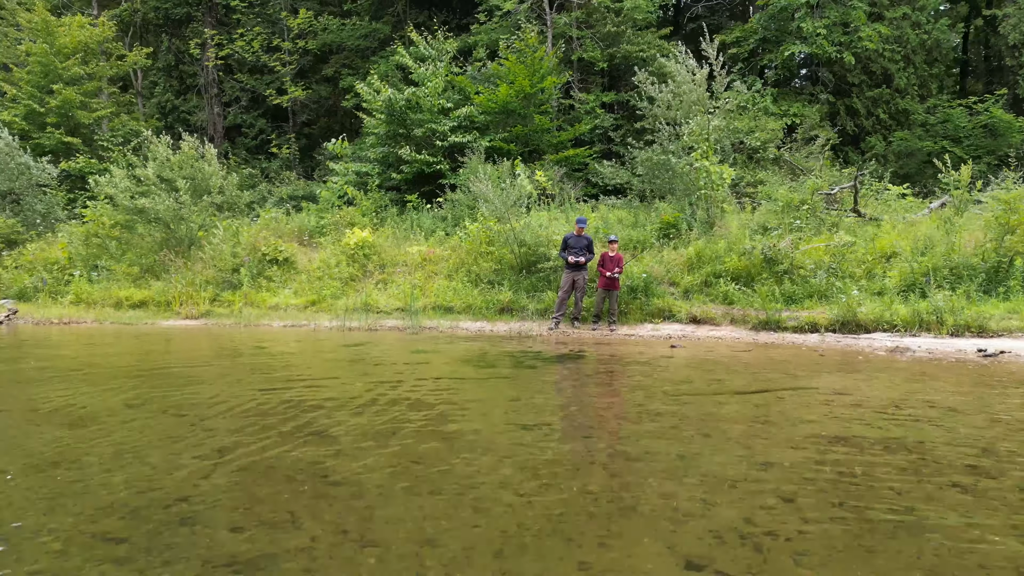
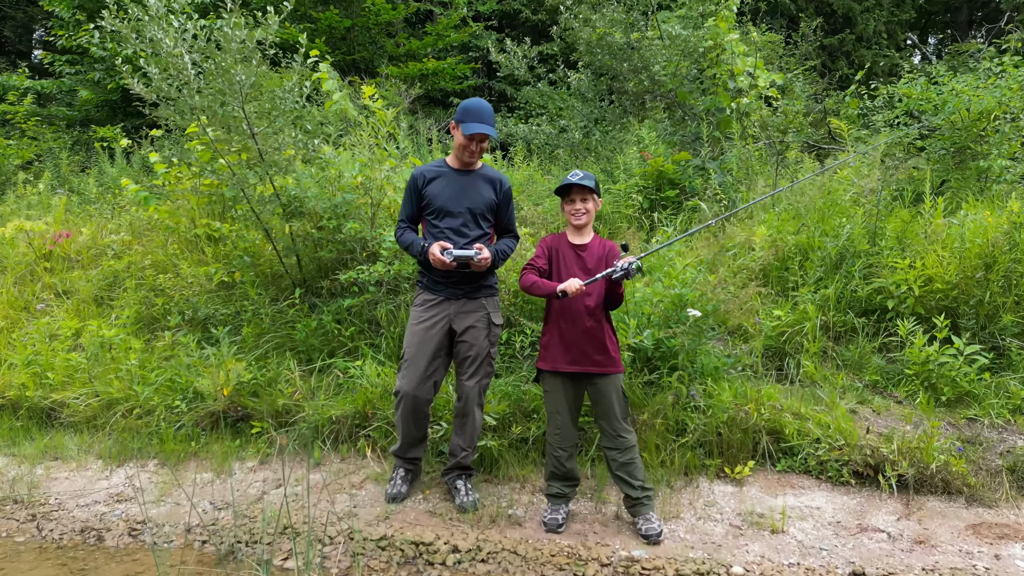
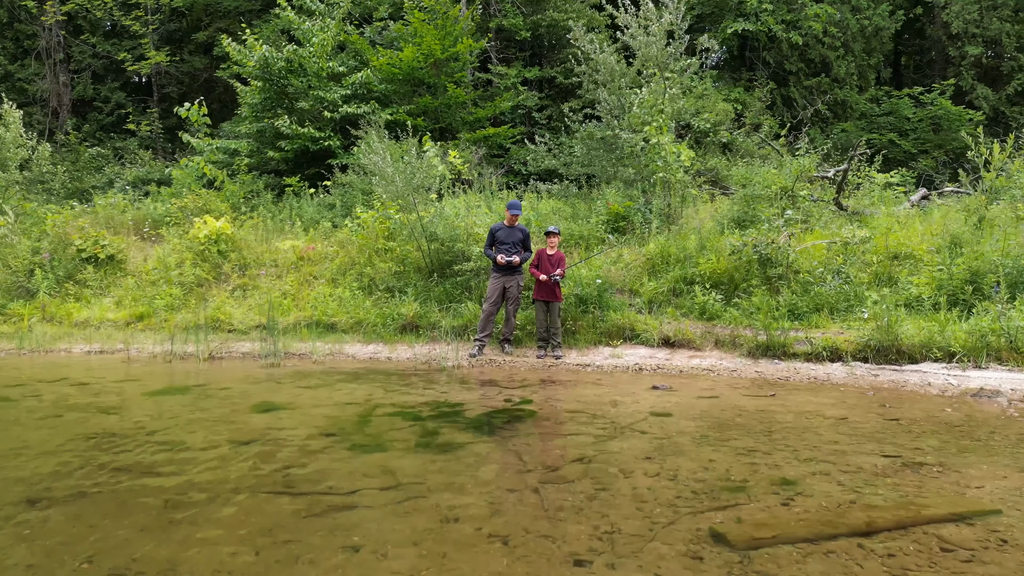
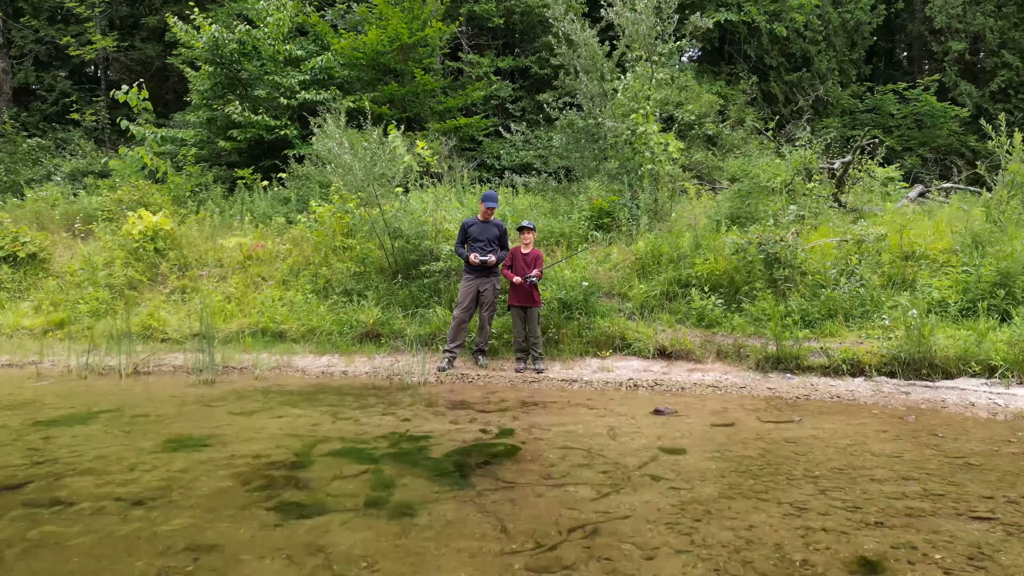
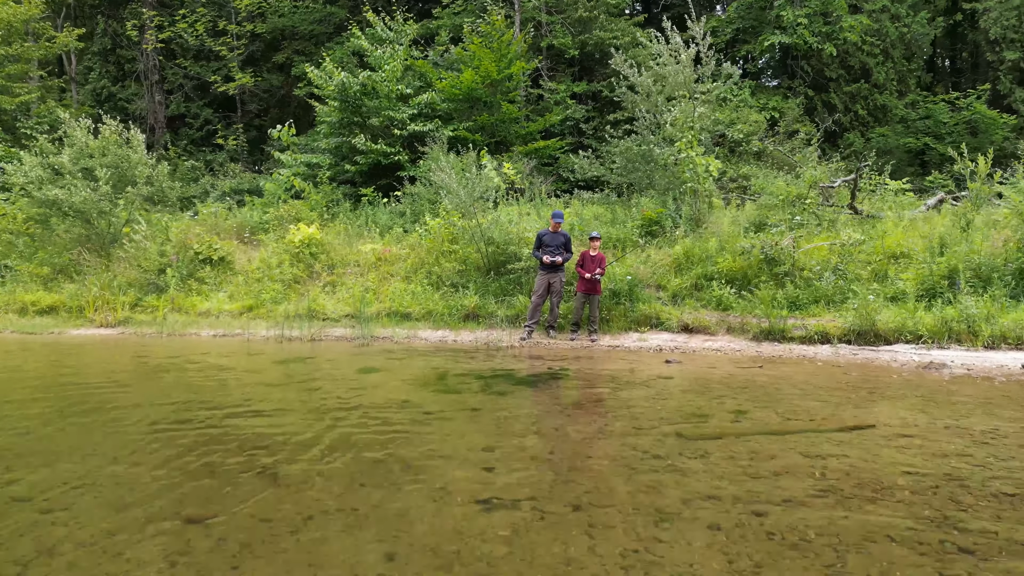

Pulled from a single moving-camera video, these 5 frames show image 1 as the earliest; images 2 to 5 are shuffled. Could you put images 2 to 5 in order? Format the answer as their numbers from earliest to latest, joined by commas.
5, 3, 4, 2
